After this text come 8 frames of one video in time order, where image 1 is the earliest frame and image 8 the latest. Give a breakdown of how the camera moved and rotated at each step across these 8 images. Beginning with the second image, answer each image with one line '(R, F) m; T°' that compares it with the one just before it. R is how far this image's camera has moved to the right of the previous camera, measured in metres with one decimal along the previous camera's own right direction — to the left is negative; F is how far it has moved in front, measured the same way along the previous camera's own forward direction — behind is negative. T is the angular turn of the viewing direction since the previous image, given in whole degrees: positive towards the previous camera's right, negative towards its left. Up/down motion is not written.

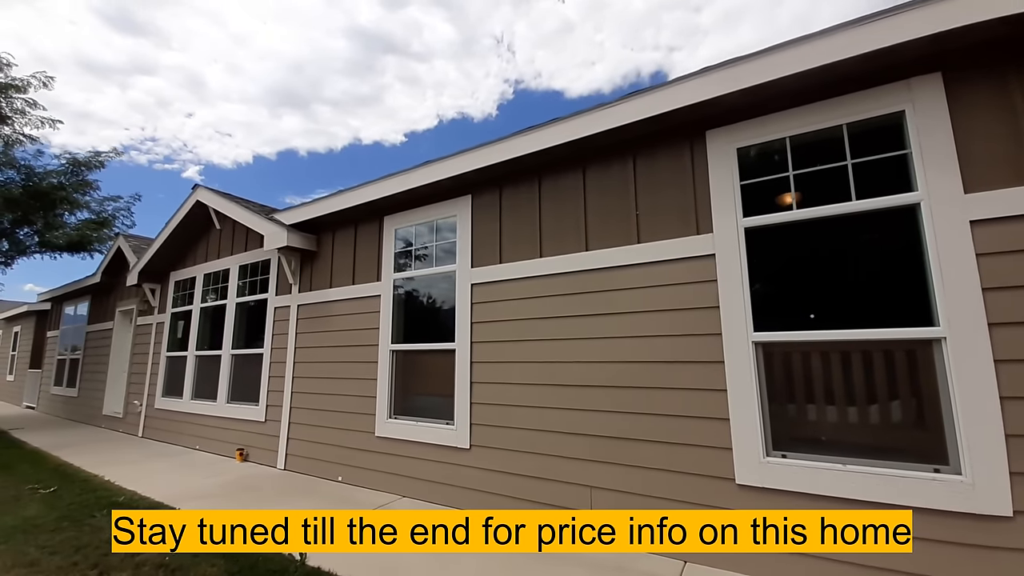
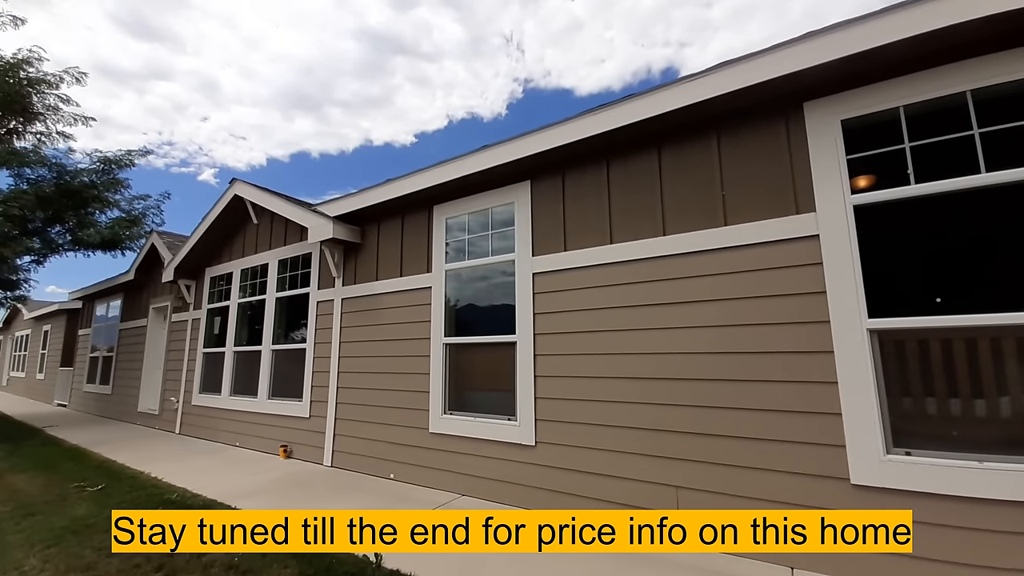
(-0.5, +0.2) m; -1°
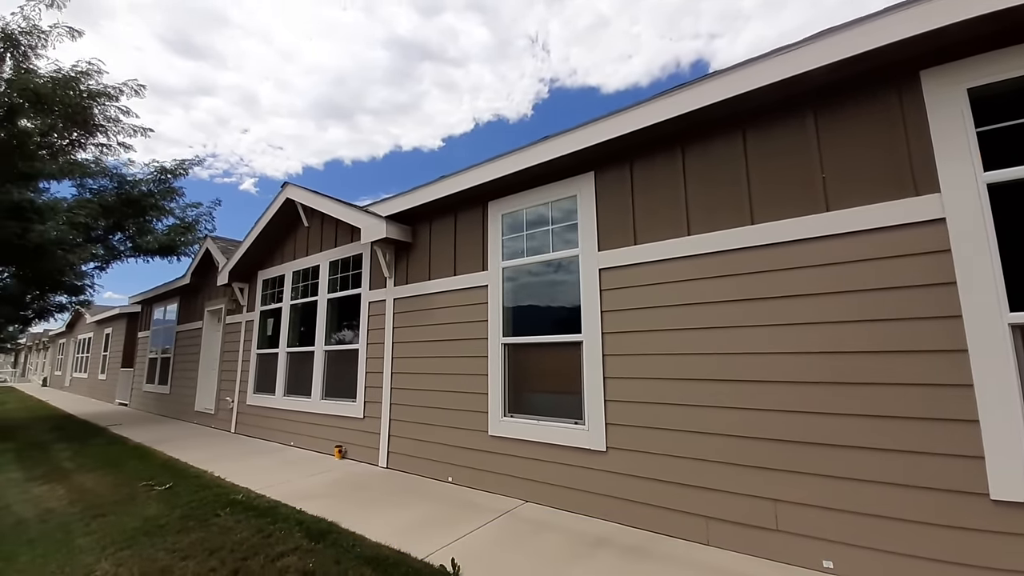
(-0.3, +0.1) m; -4°
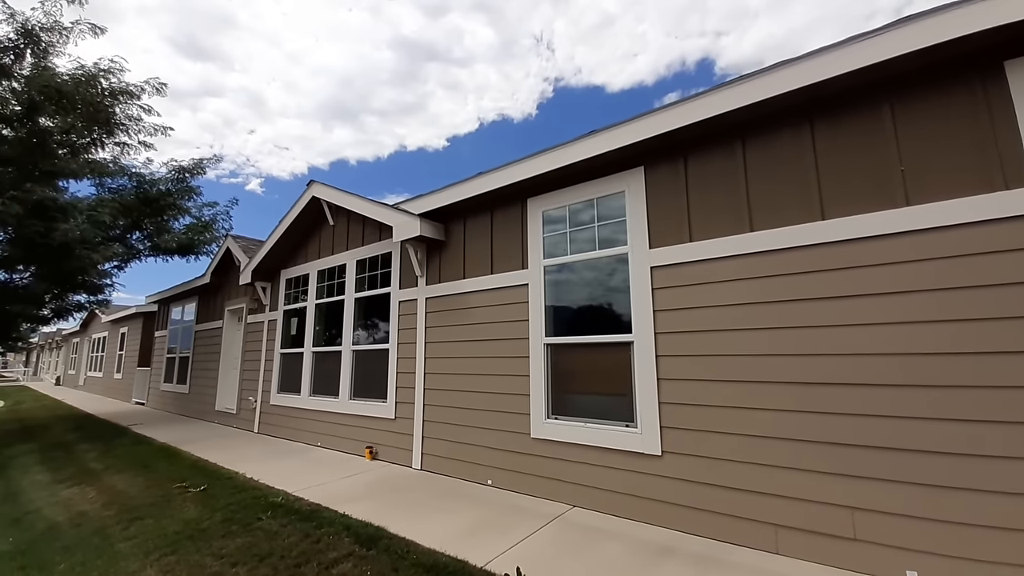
(-0.4, +0.1) m; -1°
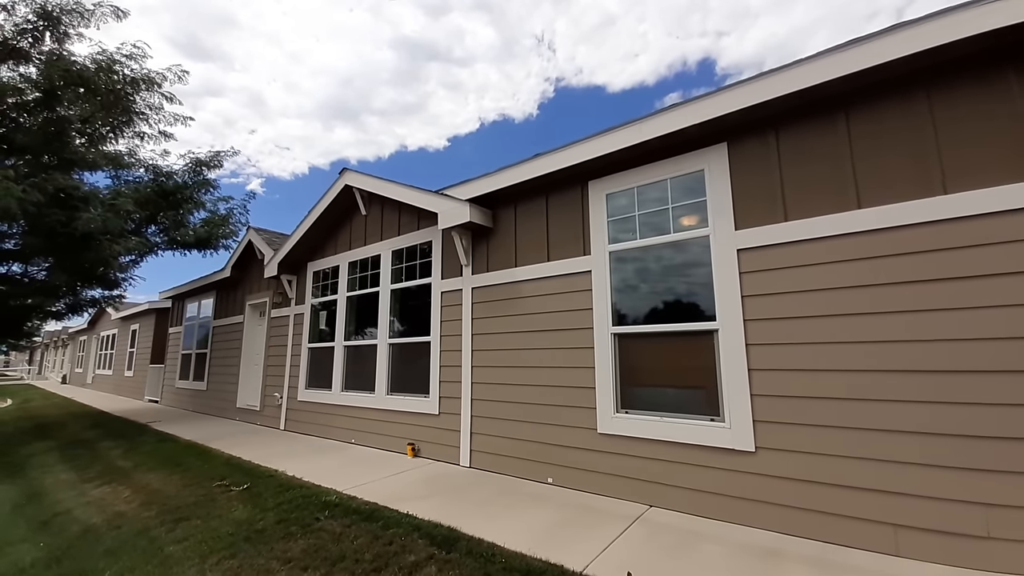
(-0.6, +0.2) m; 0°
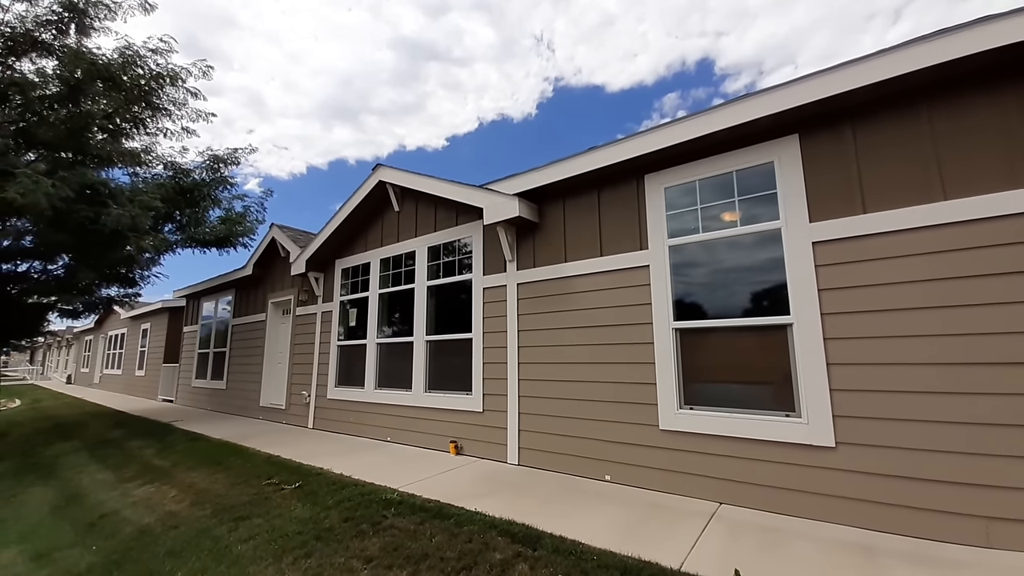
(-0.6, +0.1) m; 0°
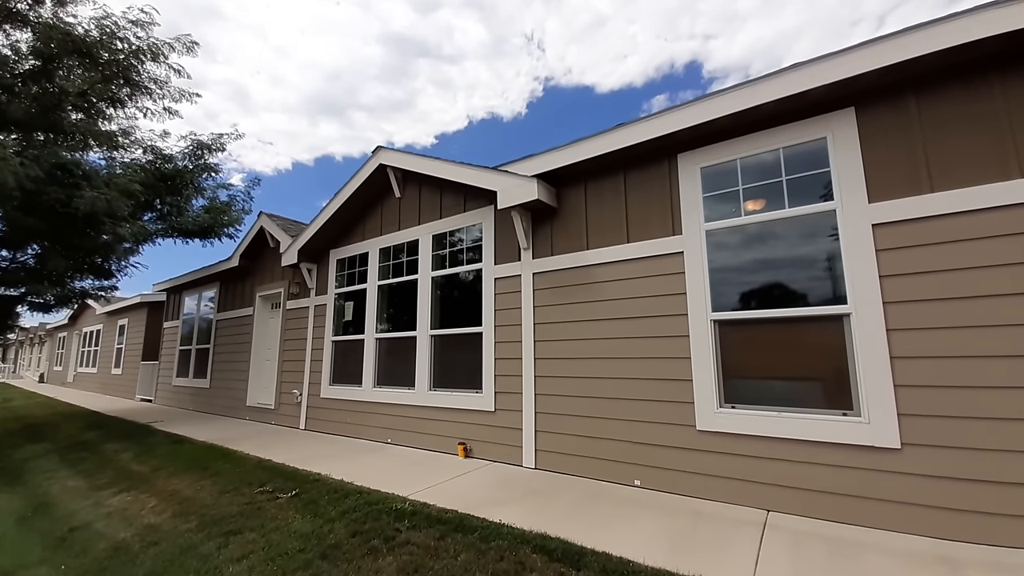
(-0.3, +0.4) m; +2°
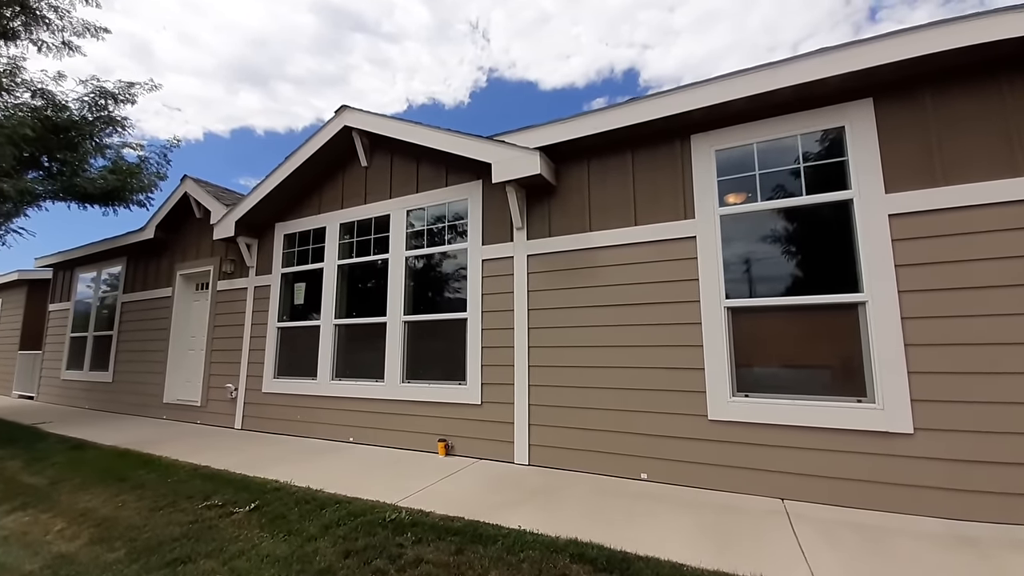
(-0.6, +0.4) m; +9°
